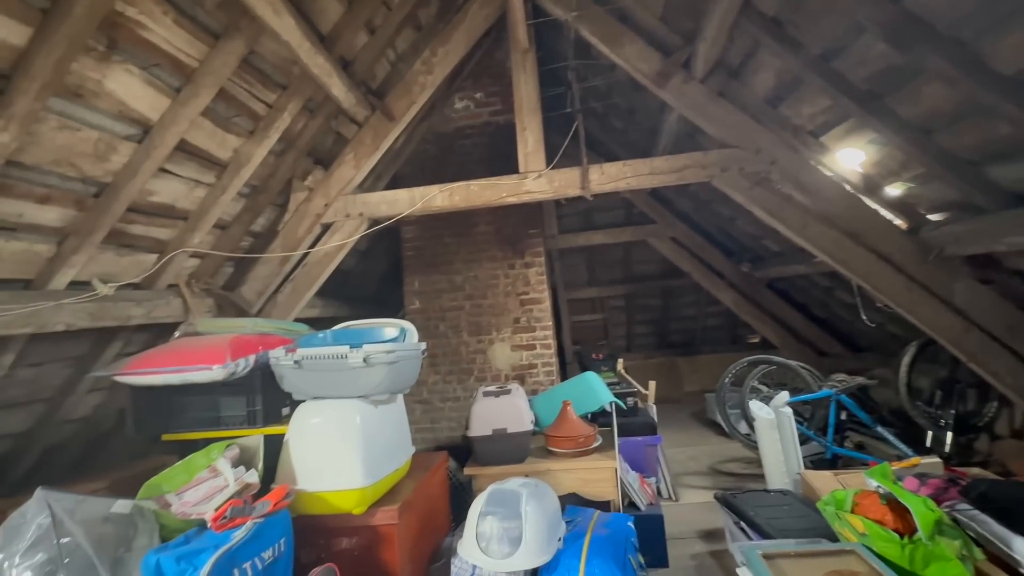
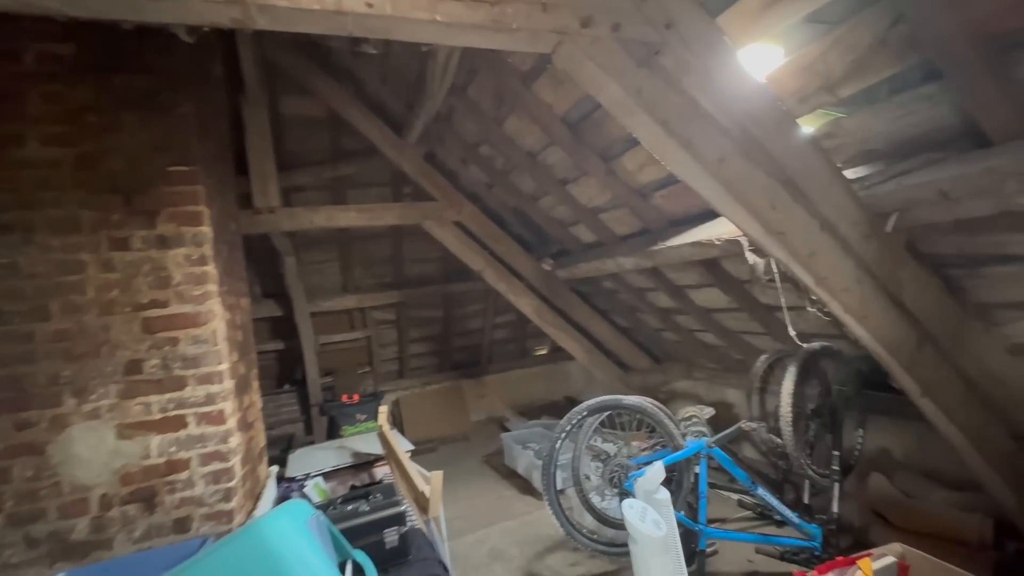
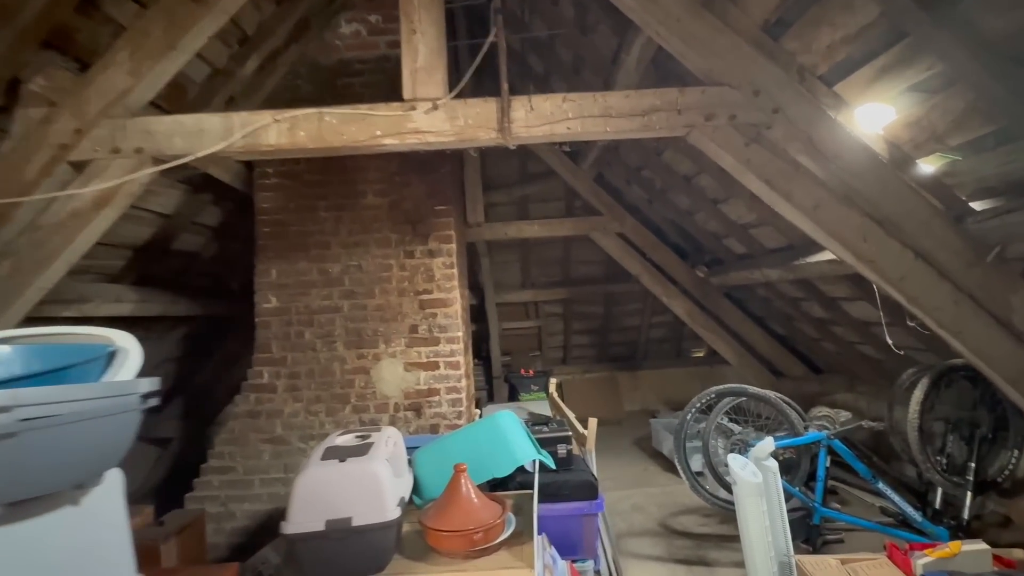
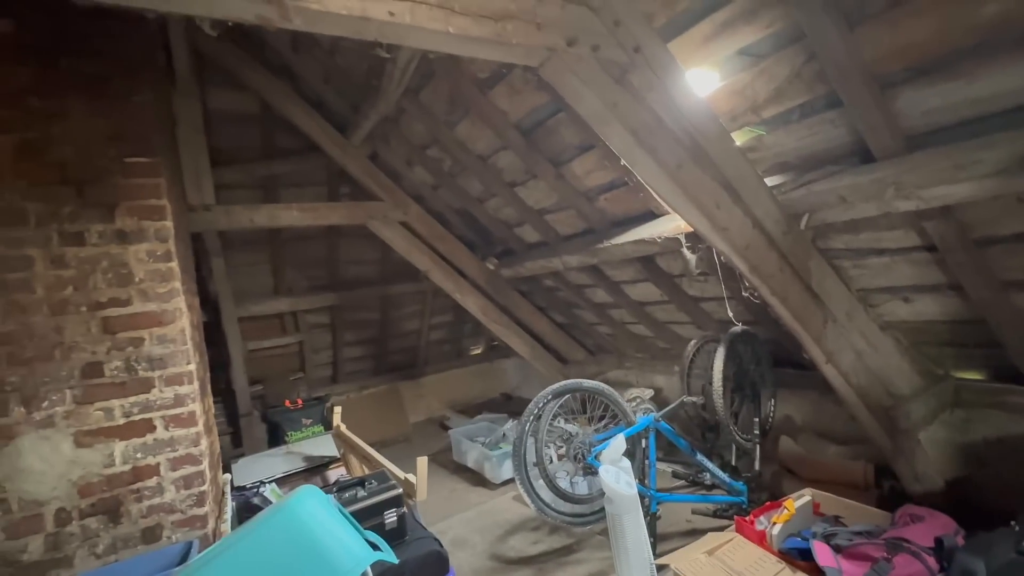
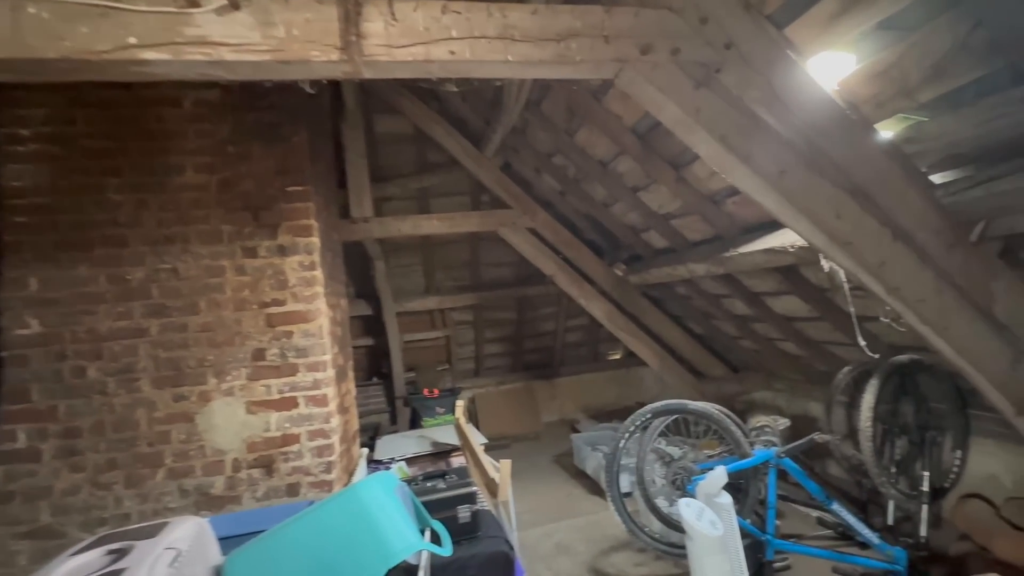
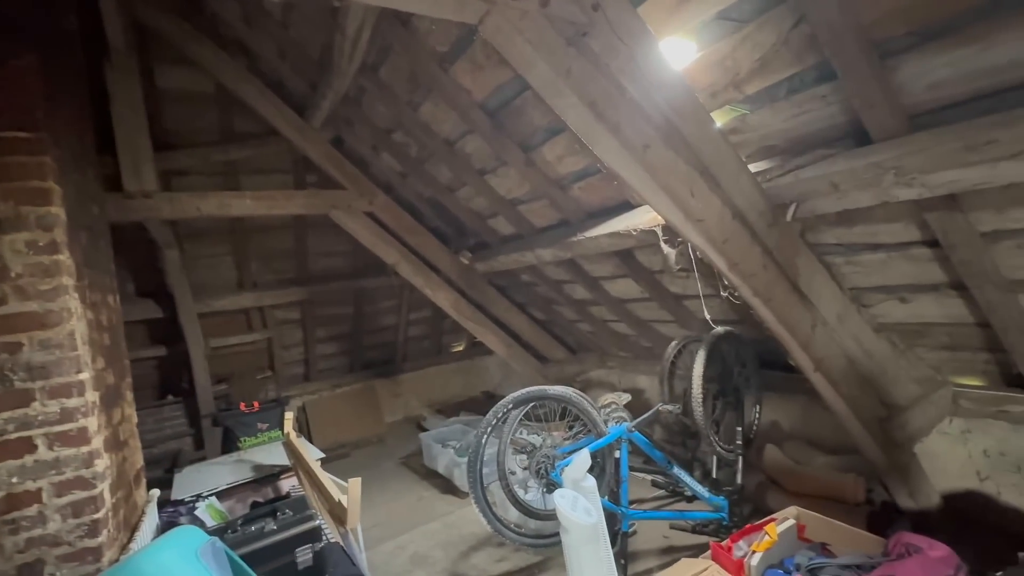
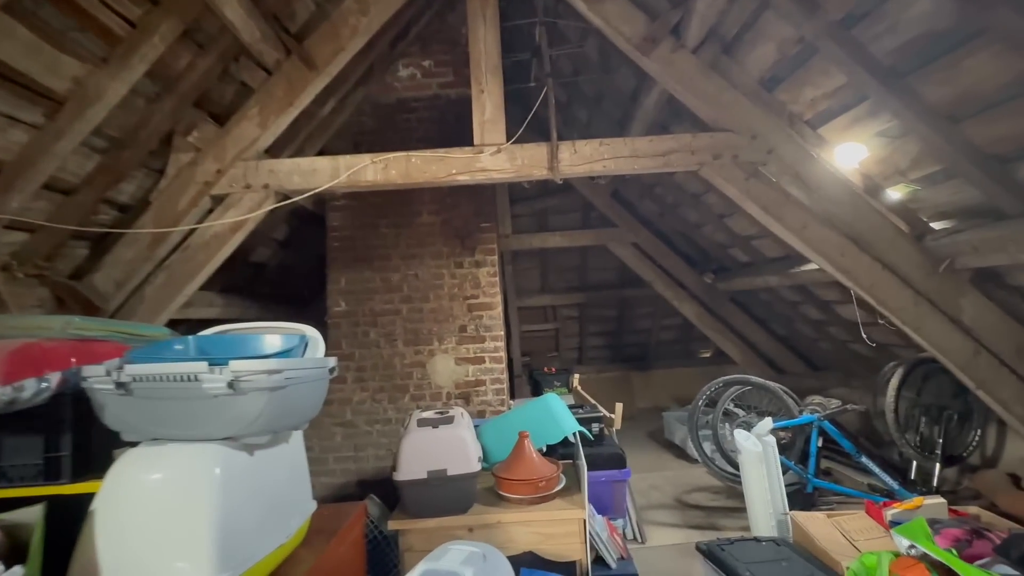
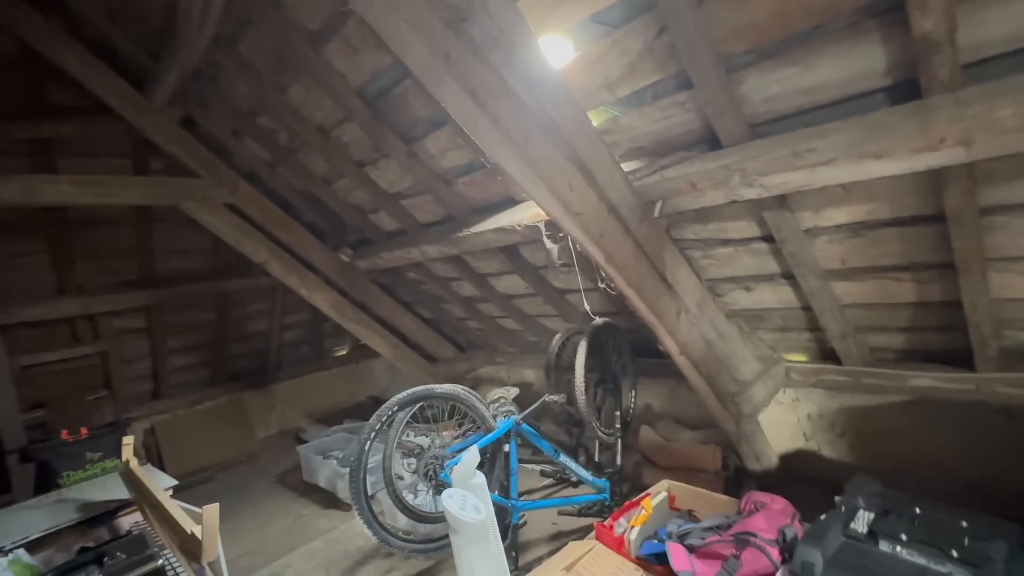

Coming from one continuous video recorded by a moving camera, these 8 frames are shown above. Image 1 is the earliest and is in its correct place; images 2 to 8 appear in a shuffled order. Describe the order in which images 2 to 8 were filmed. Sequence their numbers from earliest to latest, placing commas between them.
7, 3, 5, 2, 6, 8, 4
